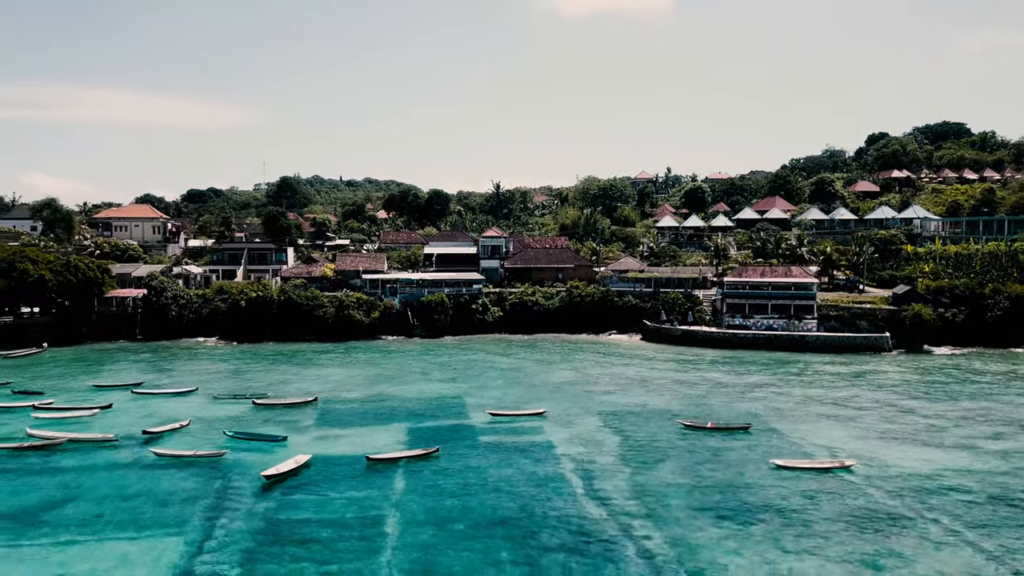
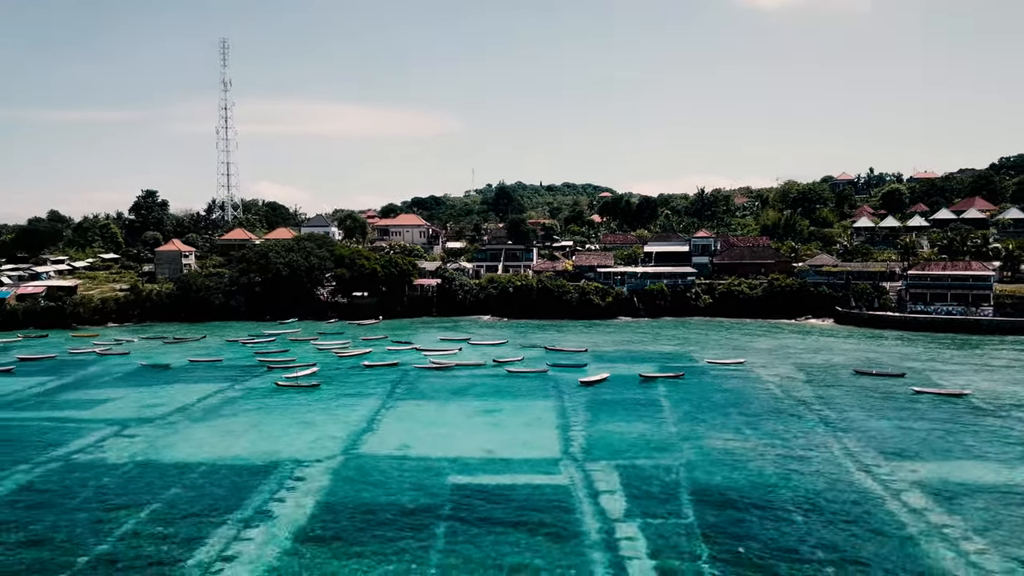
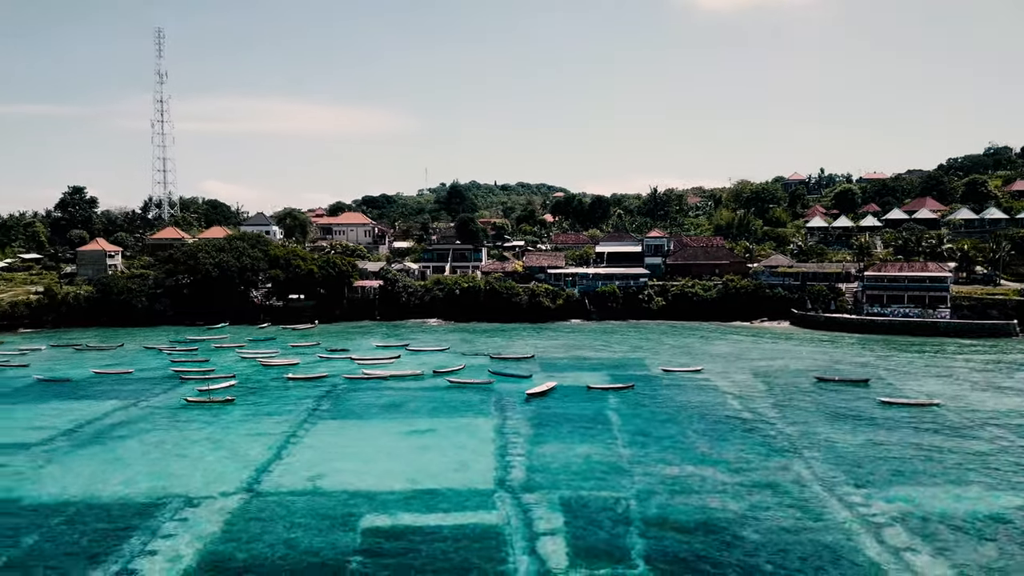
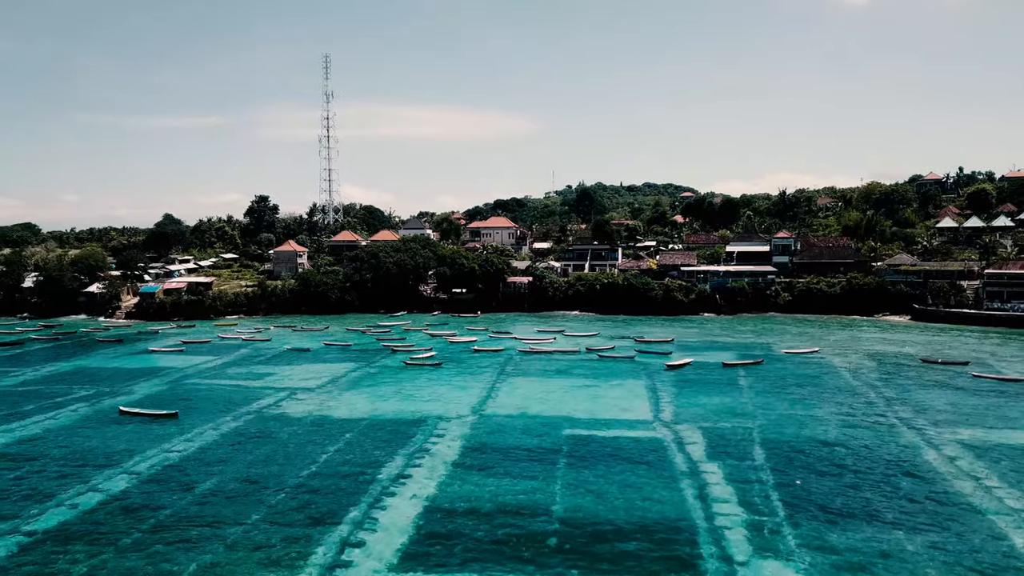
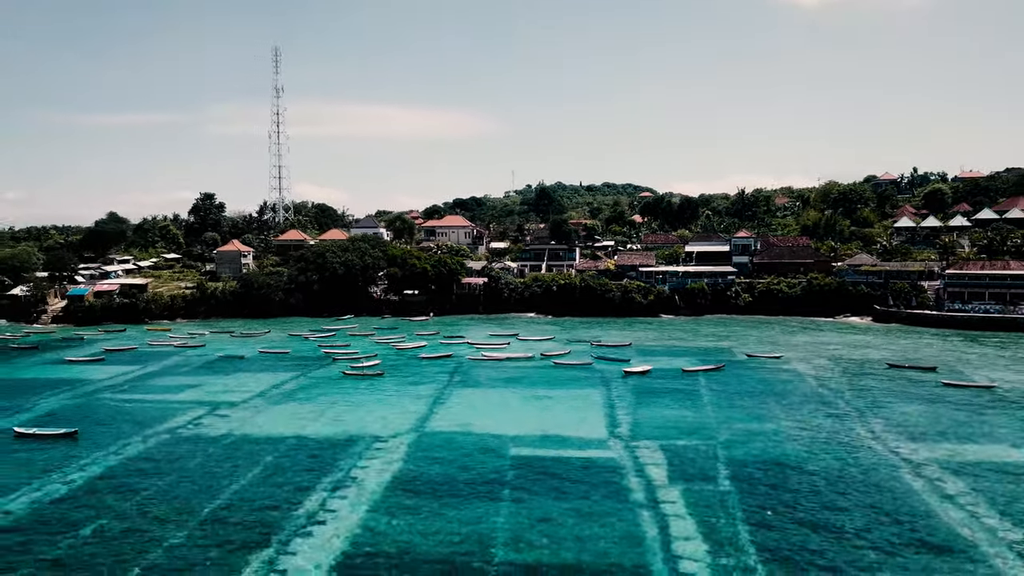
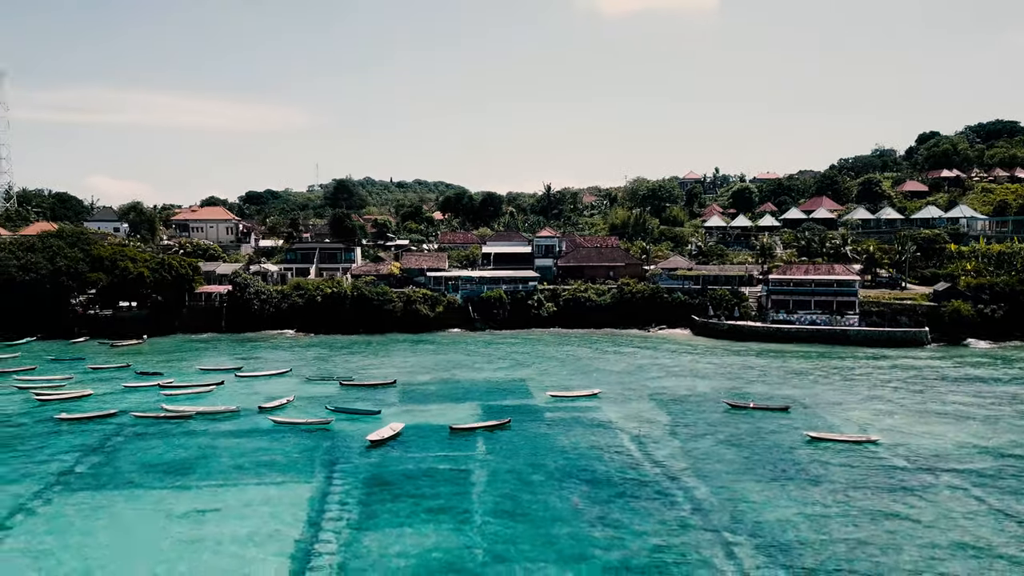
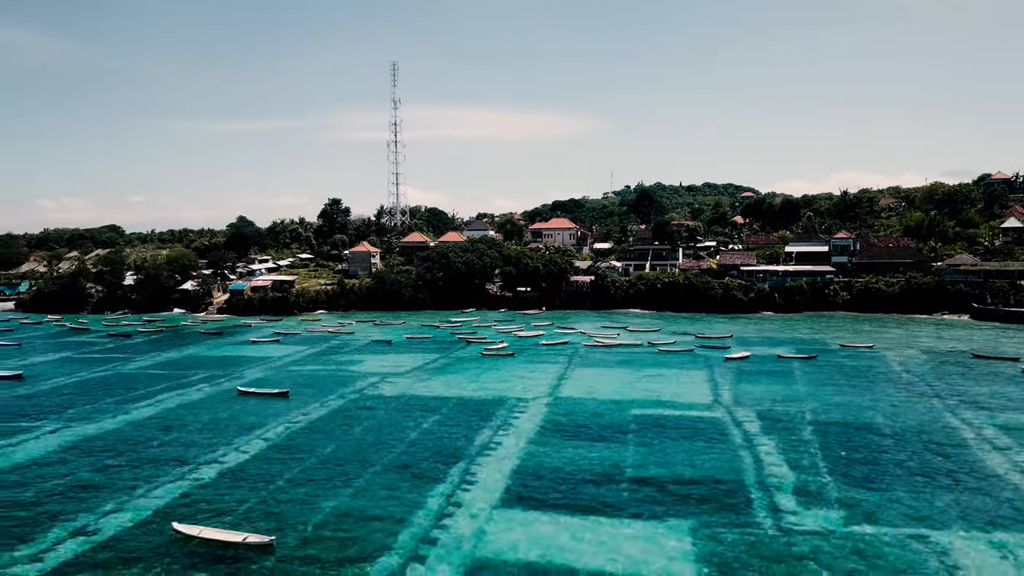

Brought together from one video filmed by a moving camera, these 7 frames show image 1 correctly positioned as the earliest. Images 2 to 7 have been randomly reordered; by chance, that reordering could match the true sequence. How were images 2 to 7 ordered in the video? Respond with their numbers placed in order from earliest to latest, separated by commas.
6, 3, 2, 5, 4, 7
